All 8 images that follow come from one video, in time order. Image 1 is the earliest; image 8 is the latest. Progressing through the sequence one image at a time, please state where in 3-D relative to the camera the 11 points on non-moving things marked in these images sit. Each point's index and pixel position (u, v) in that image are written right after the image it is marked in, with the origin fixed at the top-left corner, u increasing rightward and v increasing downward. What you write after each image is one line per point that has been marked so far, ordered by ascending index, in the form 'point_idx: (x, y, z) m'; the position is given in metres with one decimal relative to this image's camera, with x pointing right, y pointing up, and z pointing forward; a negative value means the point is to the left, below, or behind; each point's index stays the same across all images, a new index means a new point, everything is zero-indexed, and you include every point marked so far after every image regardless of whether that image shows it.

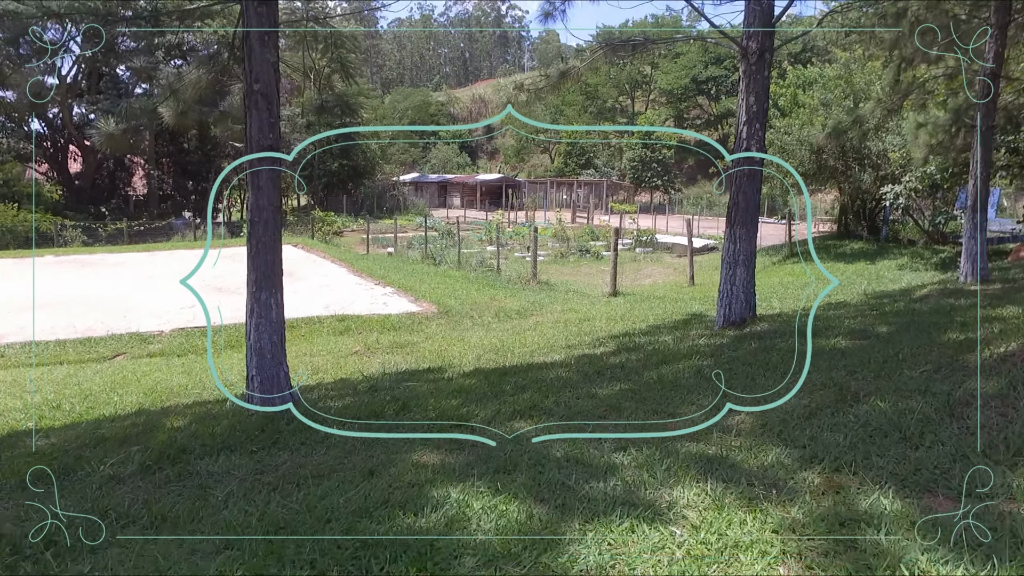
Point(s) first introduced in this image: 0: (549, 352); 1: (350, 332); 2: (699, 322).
0: (+0.3, -0.5, +5.0) m
1: (-1.7, -0.5, +7.2) m
2: (+1.8, -0.3, +6.4) m
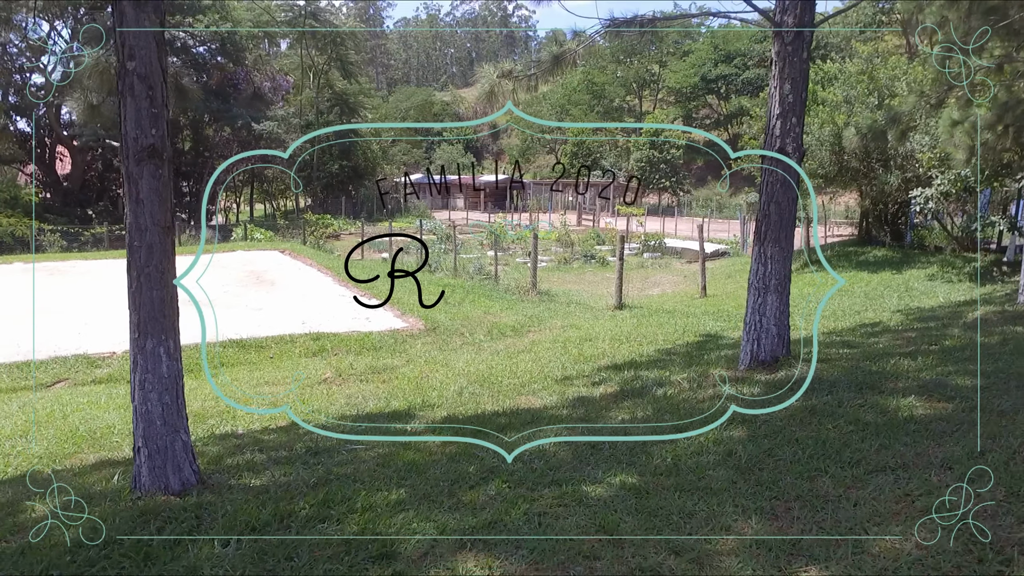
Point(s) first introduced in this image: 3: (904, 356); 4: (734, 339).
0: (+0.2, -0.7, +4.3) m
1: (-1.8, -0.6, +6.4) m
2: (+1.7, -0.5, +5.6) m
3: (+2.4, -0.4, +4.0) m
4: (+2.0, -0.4, +6.0) m
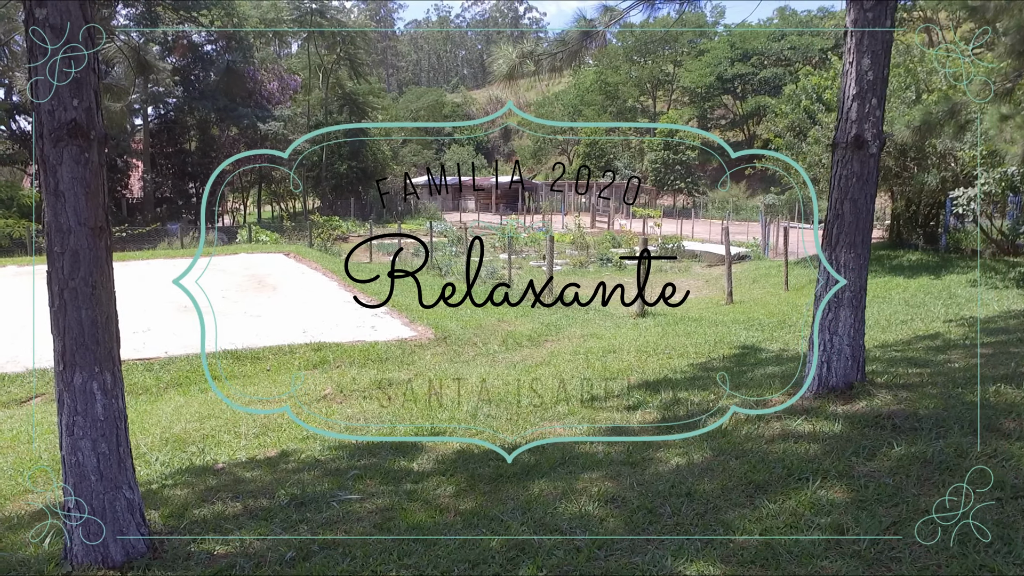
0: (+0.3, -0.7, +3.7) m
1: (-1.7, -0.7, +5.9) m
2: (+1.8, -0.6, +5.0) m
3: (+2.5, -0.5, +3.4) m
4: (+2.2, -0.5, +5.5) m
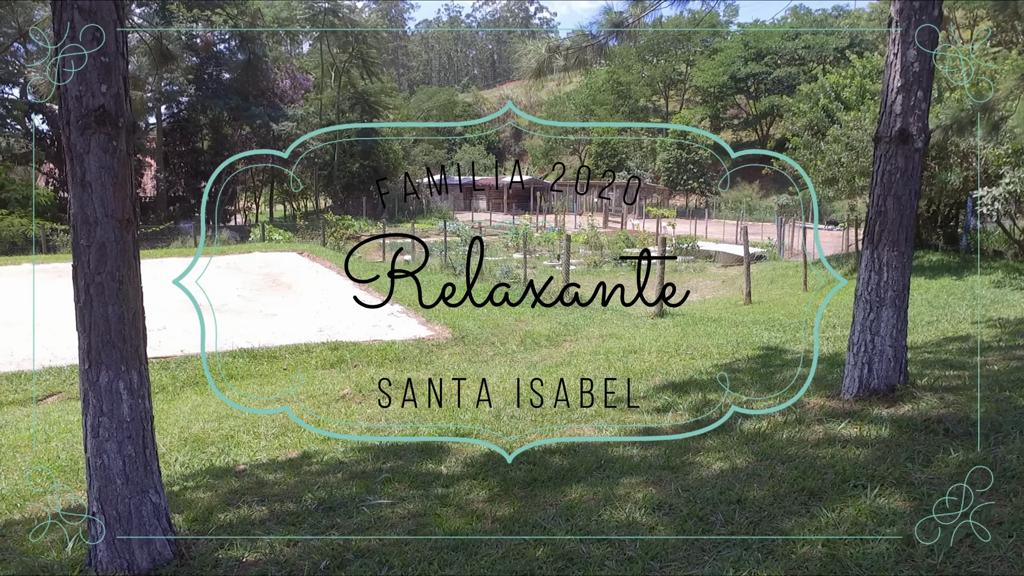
0: (+0.5, -0.7, +3.6) m
1: (-1.5, -0.7, +5.9) m
2: (+2.0, -0.6, +4.9) m
3: (+2.6, -0.5, +3.3) m
4: (+2.3, -0.5, +5.4) m
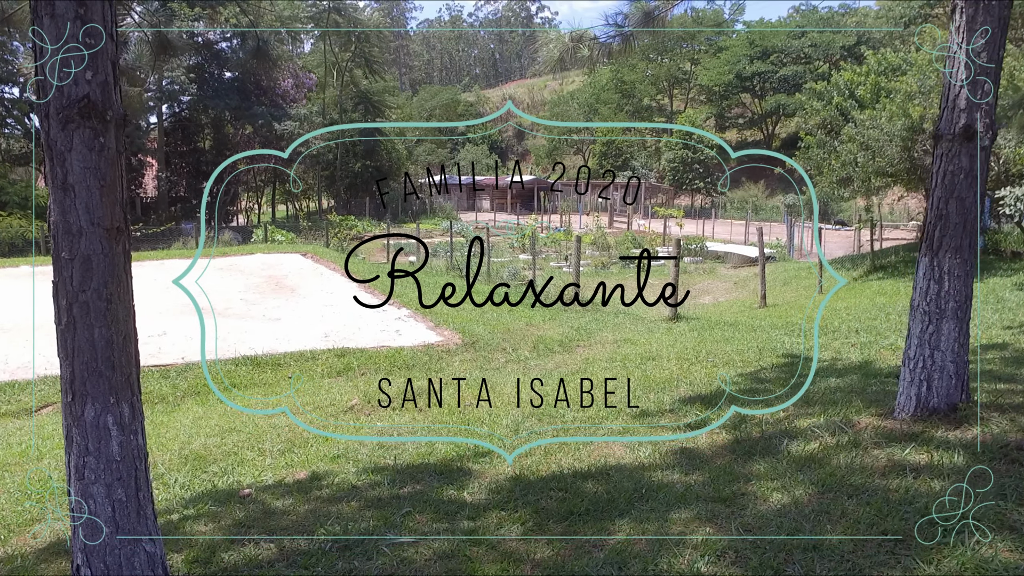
0: (+0.6, -0.8, +3.4) m
1: (-1.4, -0.7, +5.6) m
2: (+2.1, -0.6, +4.7) m
3: (+2.7, -0.5, +3.0) m
4: (+2.5, -0.5, +5.1) m
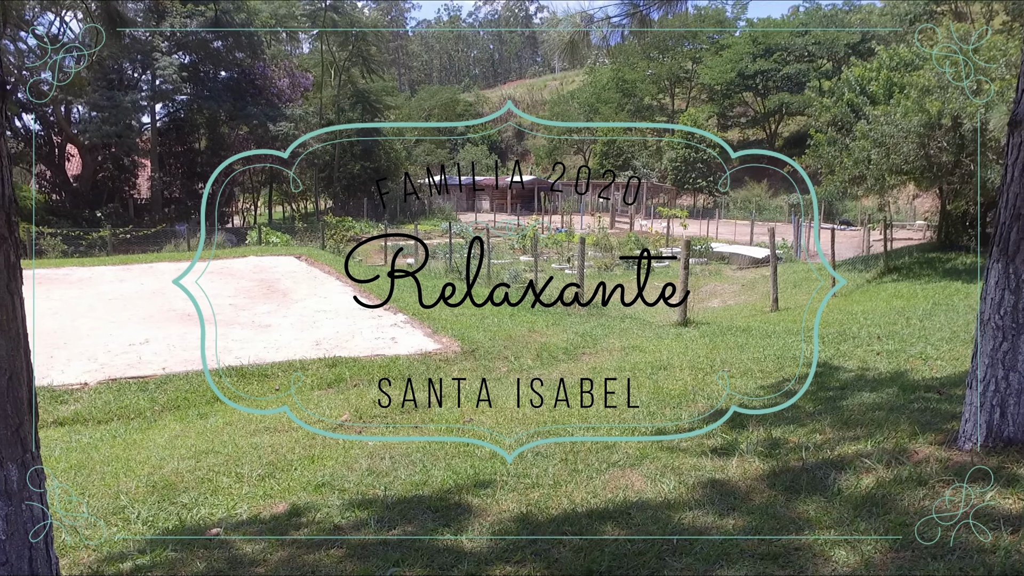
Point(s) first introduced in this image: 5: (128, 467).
0: (+0.6, -0.8, +3.0) m
1: (-1.4, -0.8, +5.3) m
2: (+2.1, -0.6, +4.3) m
3: (+2.7, -0.5, +2.7) m
4: (+2.5, -0.6, +4.8) m
5: (-2.1, -1.0, +3.6) m
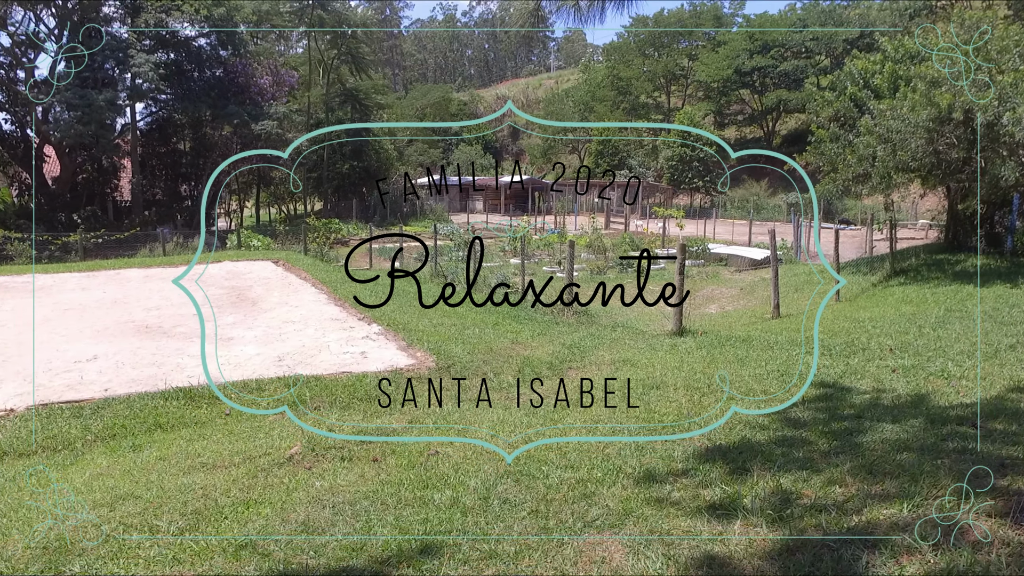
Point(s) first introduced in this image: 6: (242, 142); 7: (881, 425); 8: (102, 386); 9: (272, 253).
0: (+0.4, -0.9, +2.5) m
1: (-1.5, -0.9, +4.7) m
2: (+2.0, -0.7, +3.8) m
3: (+2.6, -0.6, +2.2) m
4: (+2.3, -0.7, +4.3) m
5: (-2.3, -1.1, +3.1) m
6: (-7.5, +4.1, +18.5) m
7: (+1.9, -0.7, +3.4) m
8: (-3.2, -0.8, +5.2) m
9: (-4.5, +0.7, +12.6) m
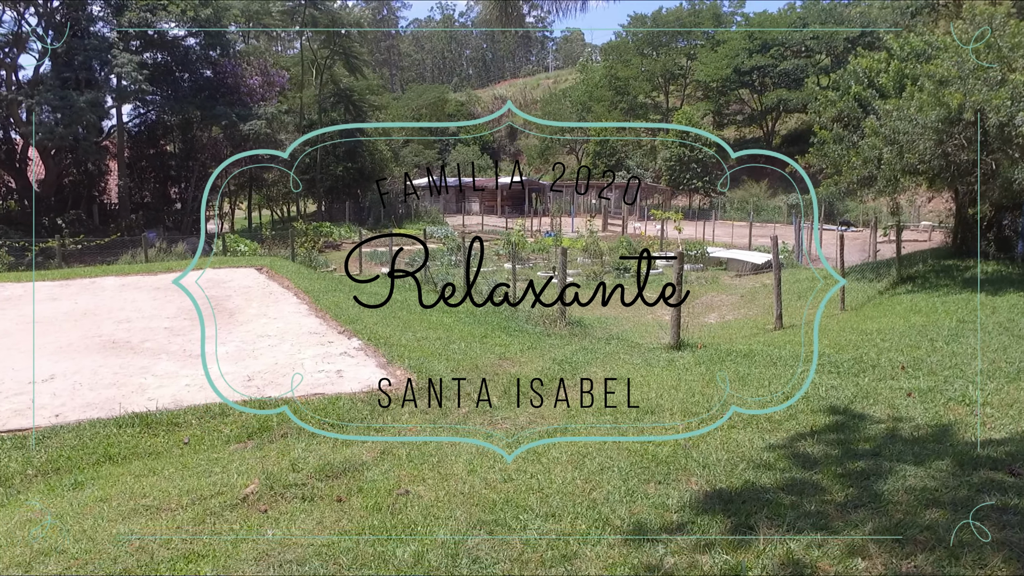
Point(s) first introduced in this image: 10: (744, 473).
0: (+0.3, -1.0, +2.1) m
1: (-1.6, -1.0, +4.4) m
2: (+1.8, -0.8, +3.4) m
3: (+2.5, -0.7, +1.8) m
4: (+2.2, -0.8, +3.9) m
5: (-2.4, -1.2, +2.7) m
6: (-7.7, +3.9, +18.1) m
7: (+1.8, -0.8, +3.0) m
8: (-3.4, -0.9, +4.9) m
9: (-4.7, +0.5, +12.2) m
10: (+1.1, -0.9, +3.3) m
